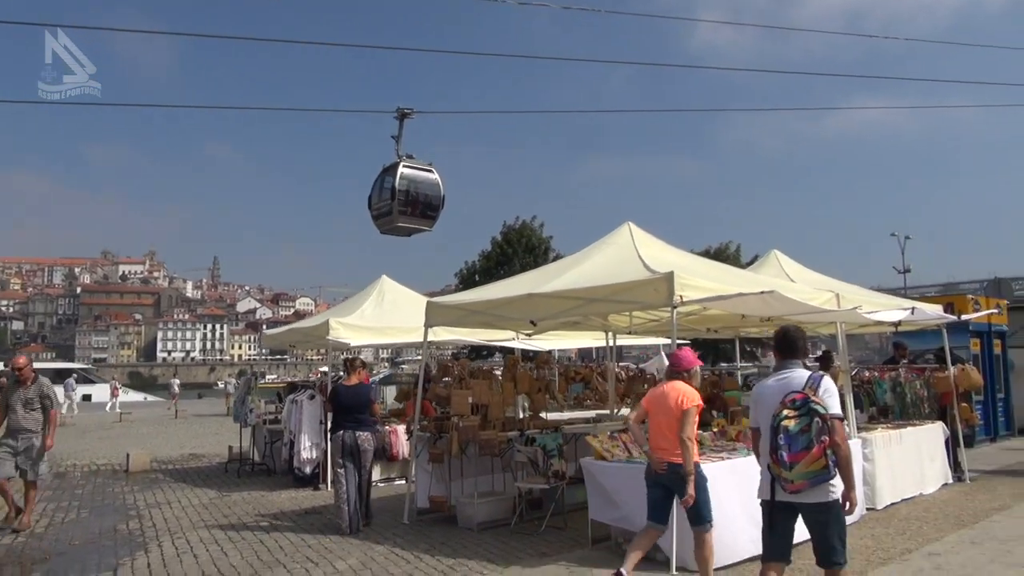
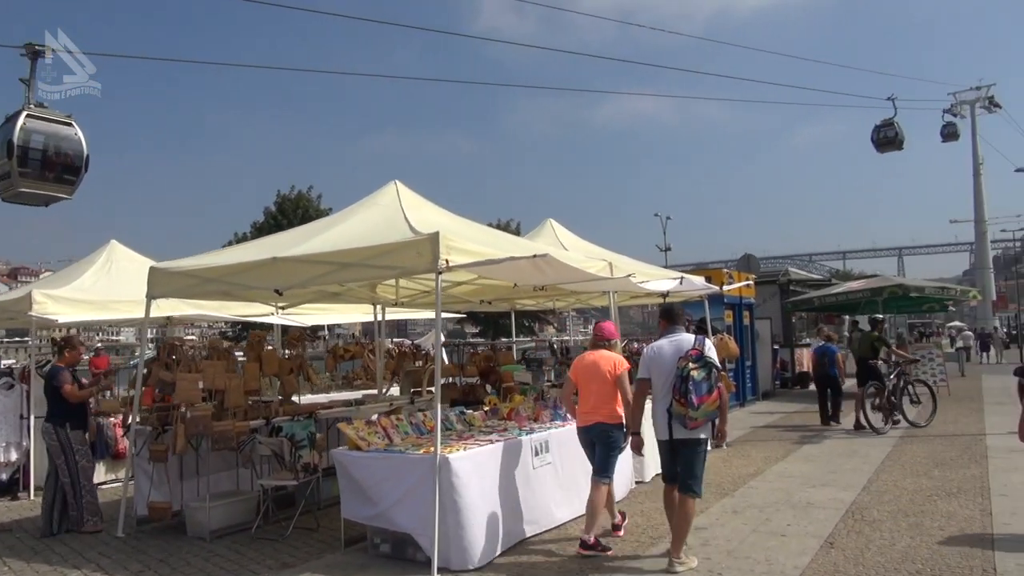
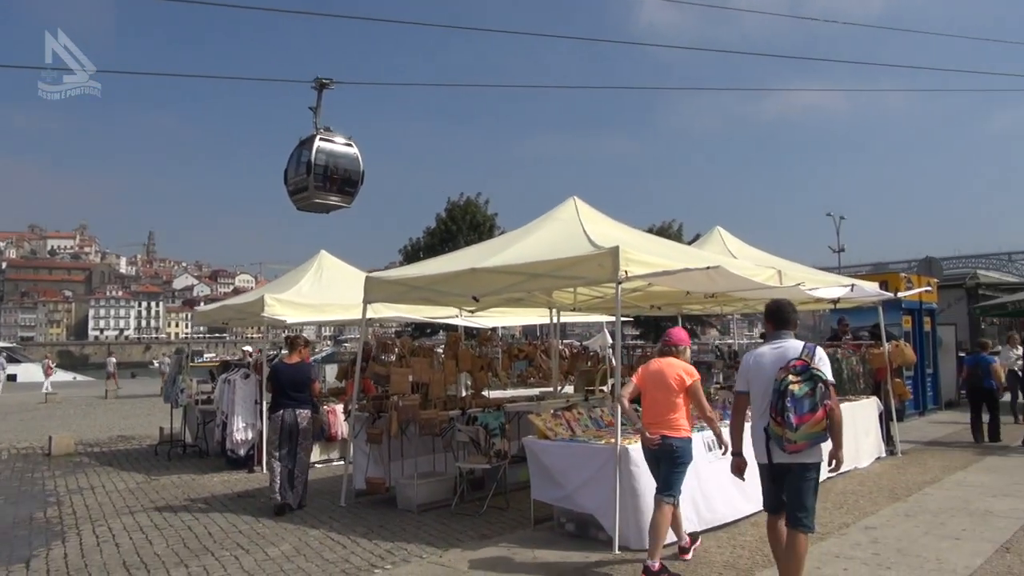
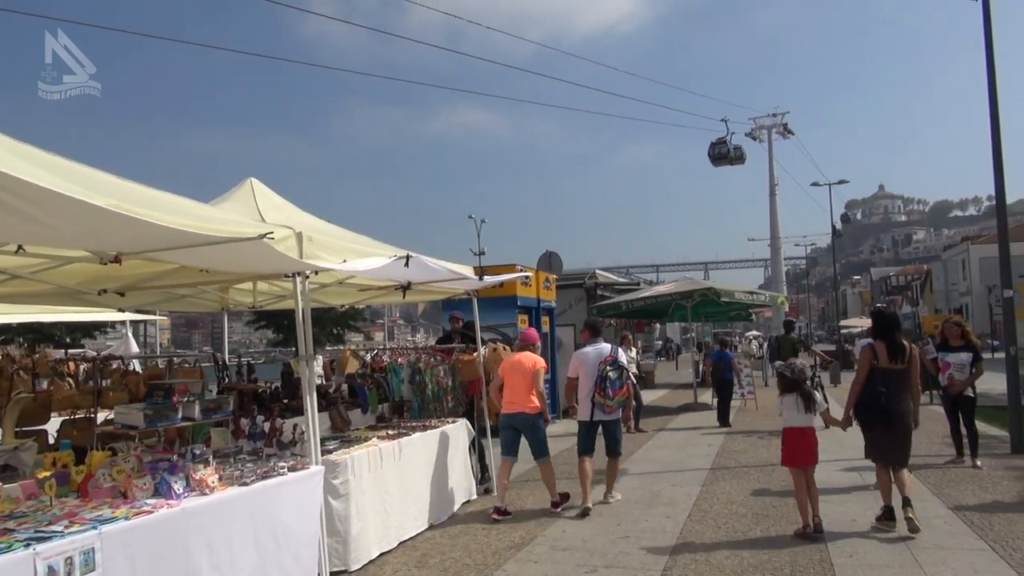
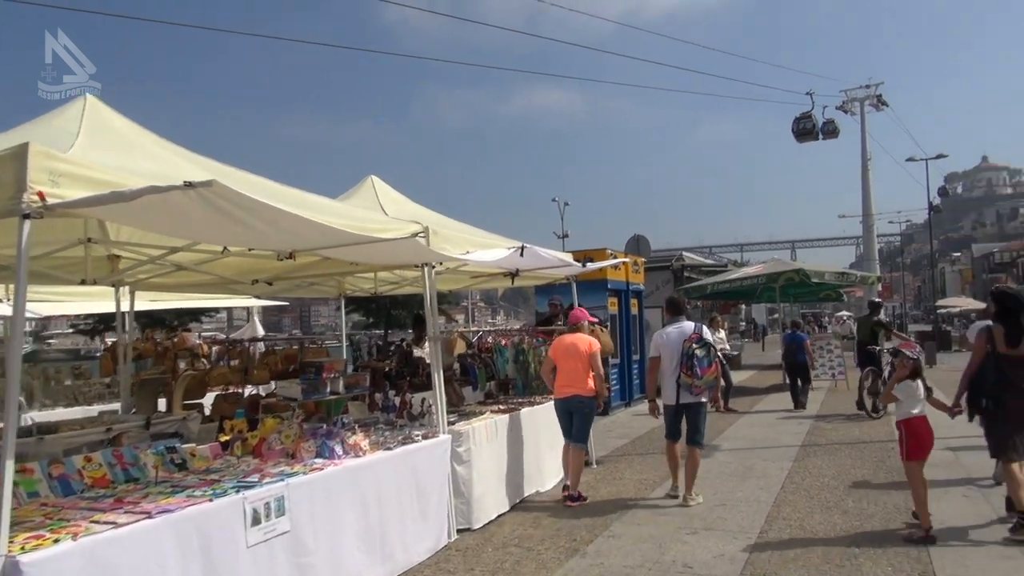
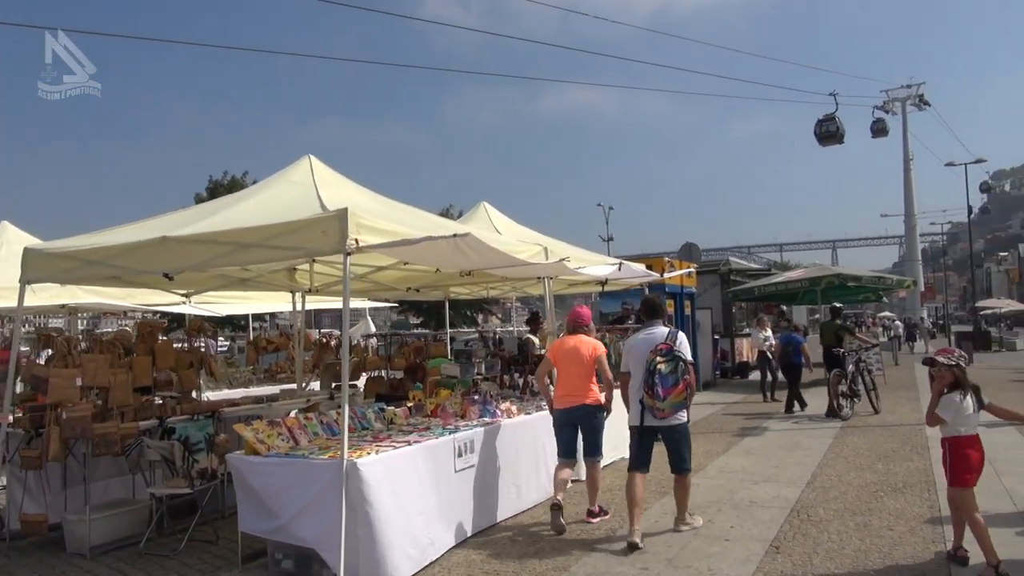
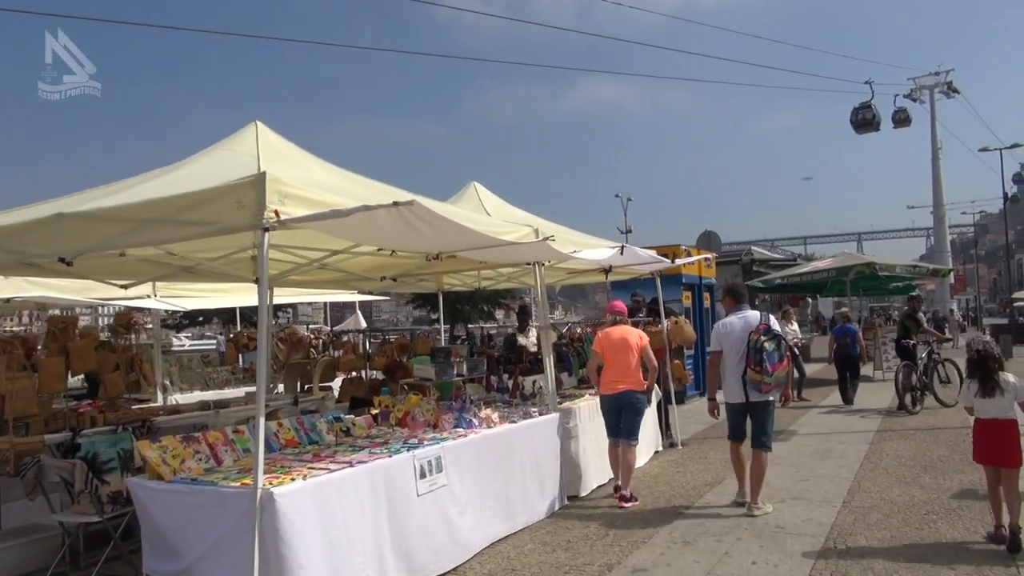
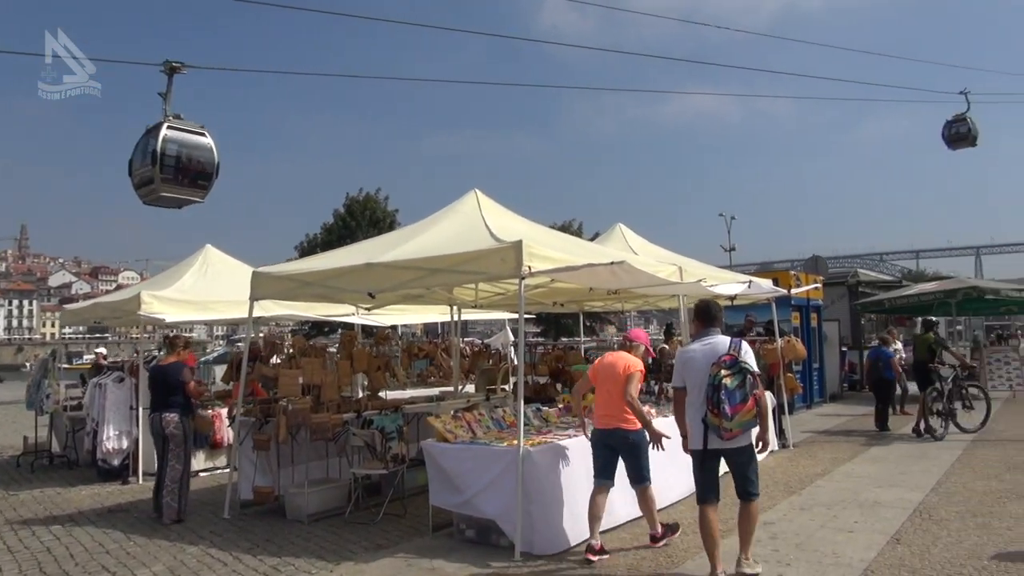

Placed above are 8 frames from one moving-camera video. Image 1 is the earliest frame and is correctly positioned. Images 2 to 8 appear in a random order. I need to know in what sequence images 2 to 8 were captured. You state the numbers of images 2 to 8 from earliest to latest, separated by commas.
3, 8, 2, 6, 7, 5, 4
